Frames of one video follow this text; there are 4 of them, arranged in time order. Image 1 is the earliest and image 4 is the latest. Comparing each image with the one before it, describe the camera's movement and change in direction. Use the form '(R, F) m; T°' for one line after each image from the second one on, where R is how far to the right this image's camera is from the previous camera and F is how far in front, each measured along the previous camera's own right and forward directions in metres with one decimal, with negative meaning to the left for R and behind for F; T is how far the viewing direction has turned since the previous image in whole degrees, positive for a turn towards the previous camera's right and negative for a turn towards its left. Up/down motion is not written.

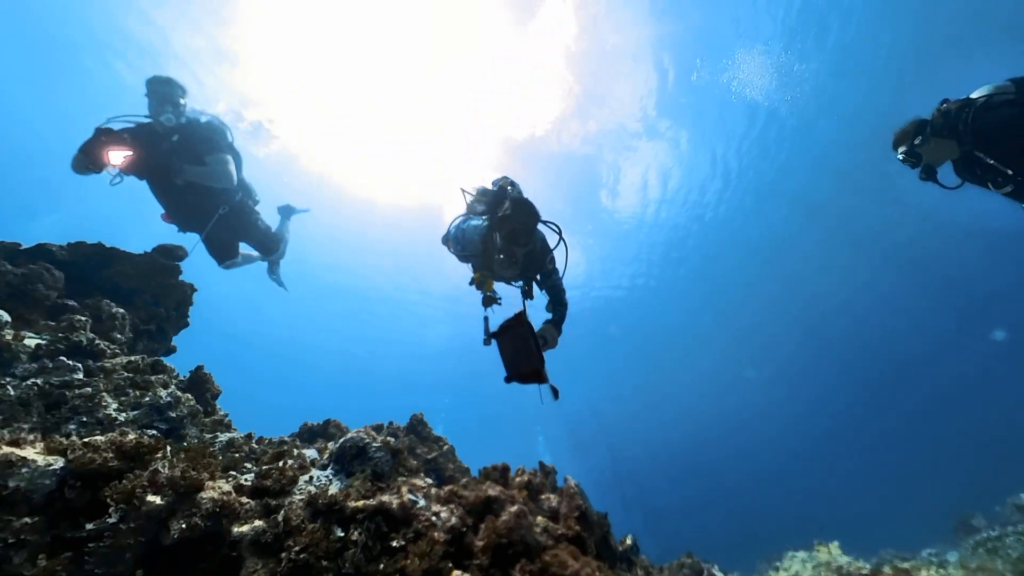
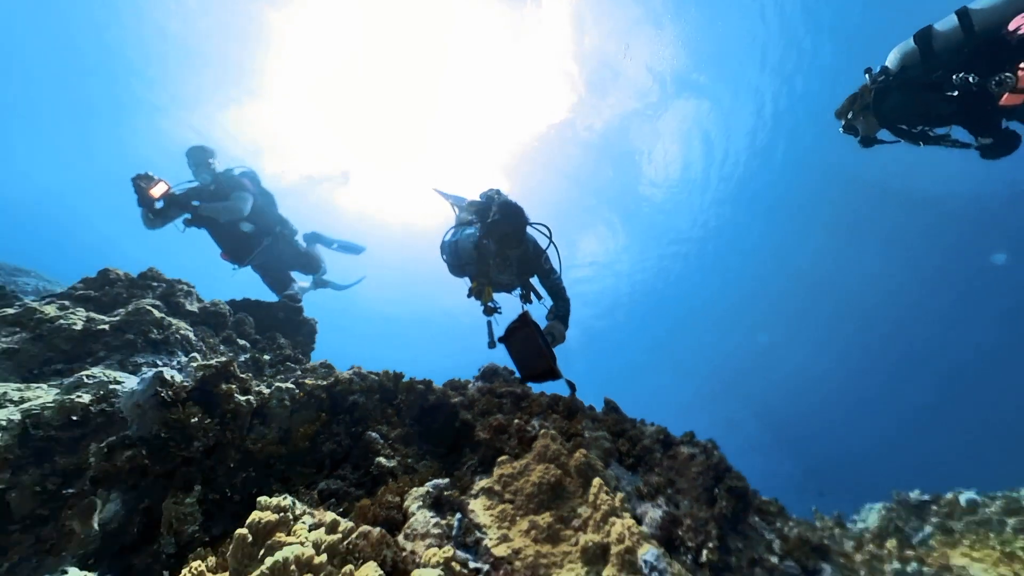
(-0.1, -1.8) m; -6°
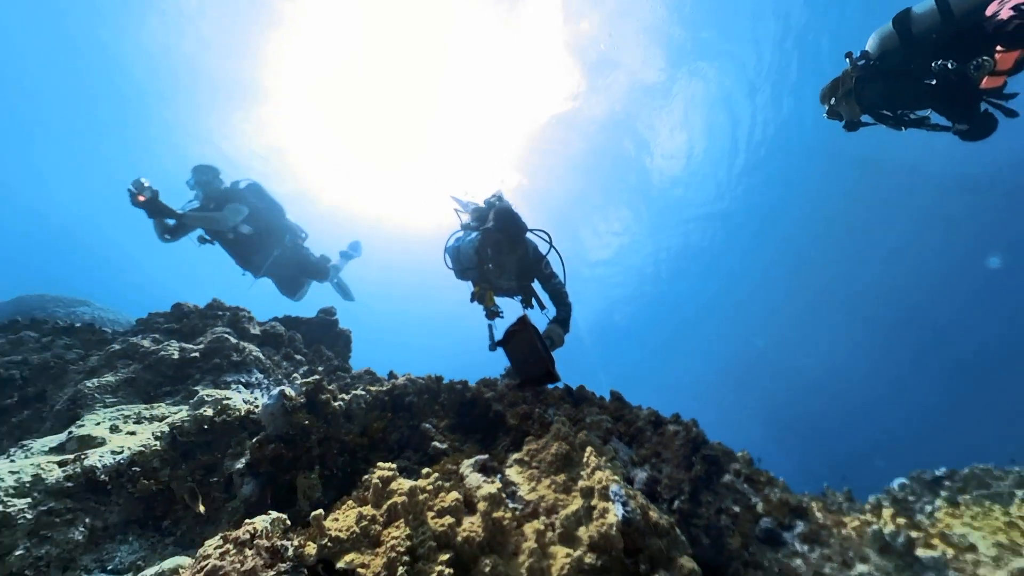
(0.0, -0.8) m; -2°
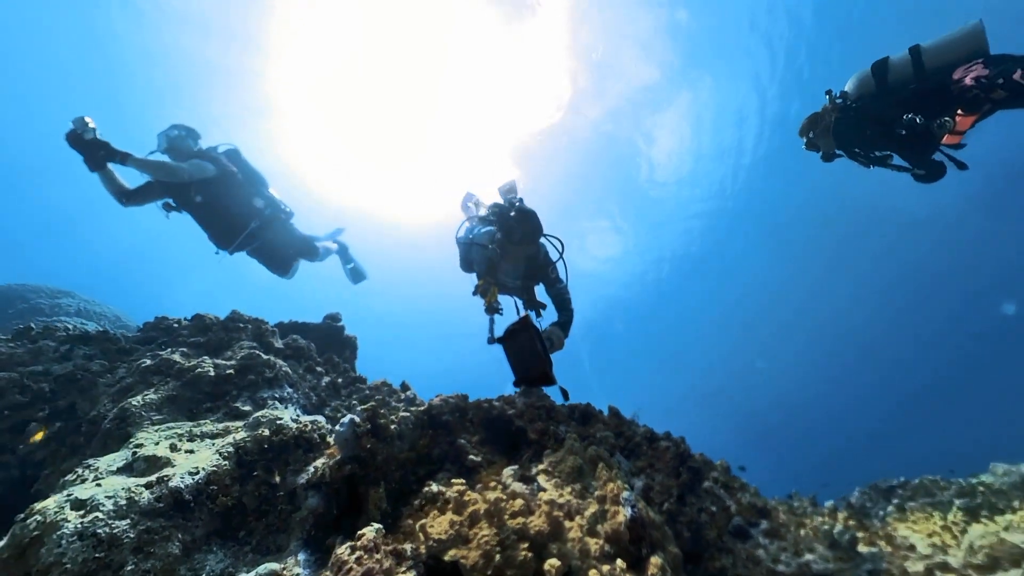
(-0.5, -0.7) m; +2°
